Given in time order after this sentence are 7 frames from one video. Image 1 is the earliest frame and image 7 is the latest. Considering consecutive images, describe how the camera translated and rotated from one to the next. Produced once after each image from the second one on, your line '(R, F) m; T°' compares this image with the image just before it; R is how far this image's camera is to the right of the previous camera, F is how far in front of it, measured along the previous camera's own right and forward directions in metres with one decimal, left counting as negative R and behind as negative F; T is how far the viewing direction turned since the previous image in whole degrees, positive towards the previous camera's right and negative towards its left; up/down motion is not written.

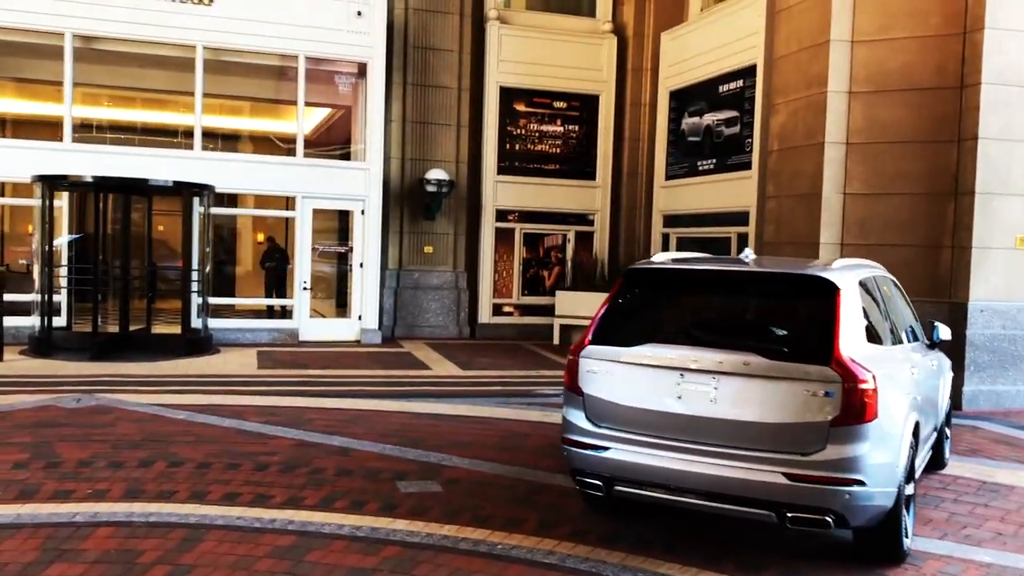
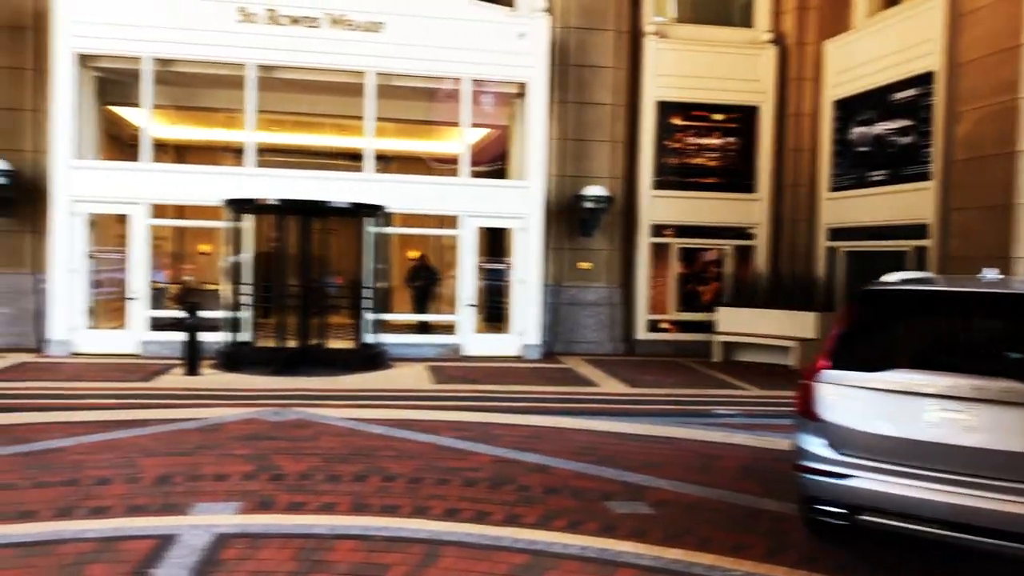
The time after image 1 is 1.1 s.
(-0.6, -0.1) m; -8°
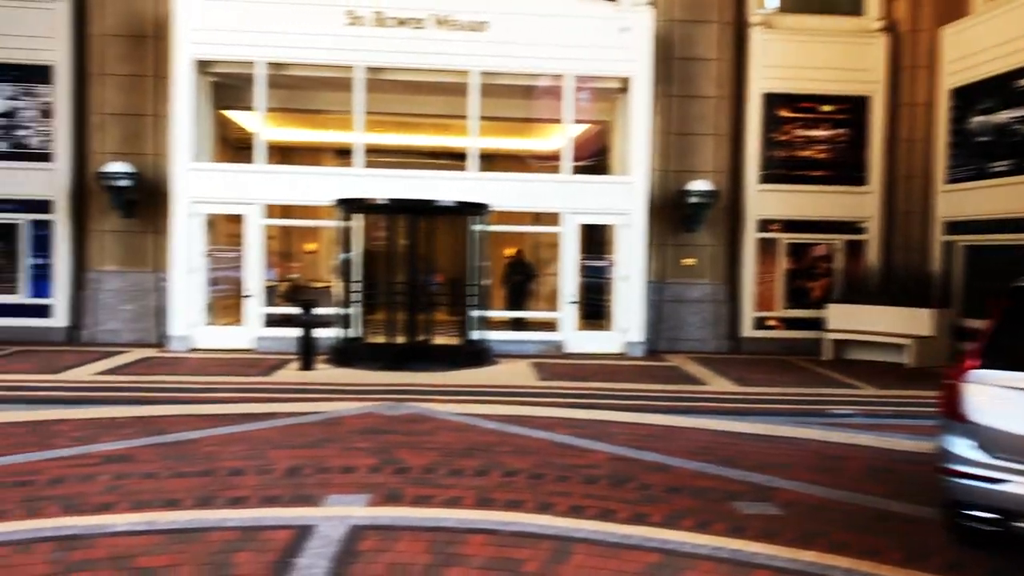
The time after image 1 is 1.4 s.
(-0.2, 0.0) m; -6°
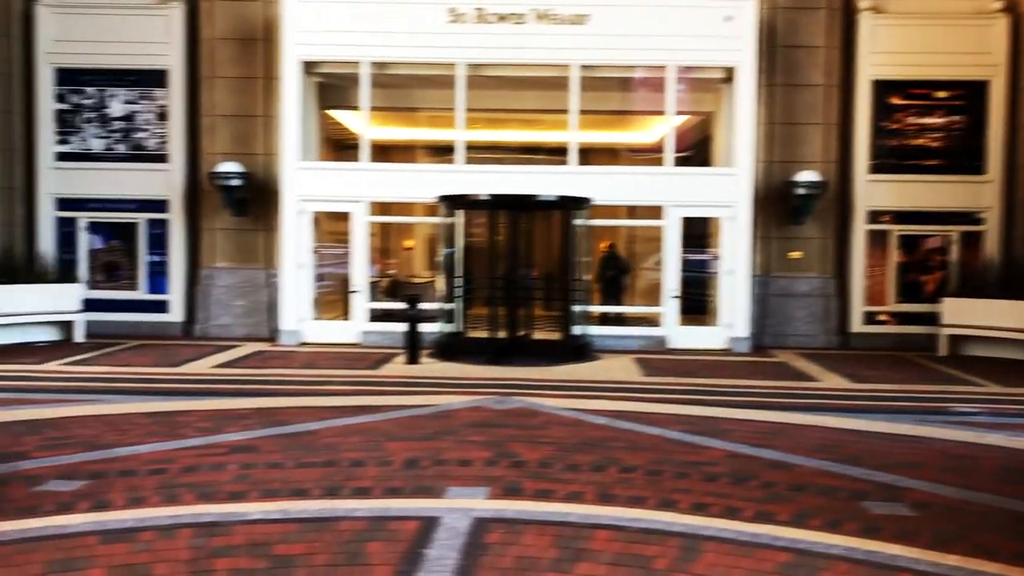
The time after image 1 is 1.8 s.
(-0.2, 0.0) m; -5°
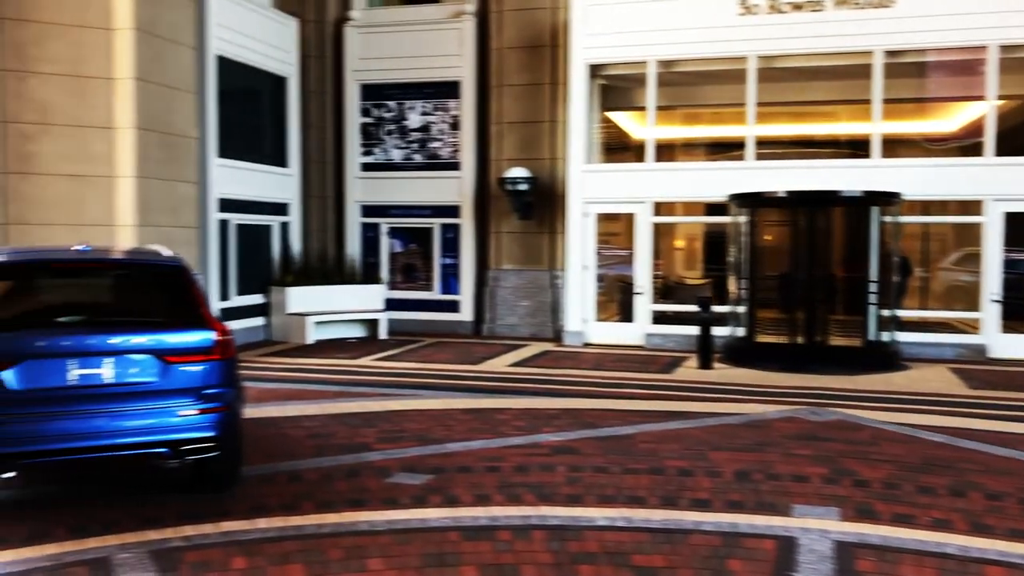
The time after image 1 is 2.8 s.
(-0.7, +0.1) m; -15°
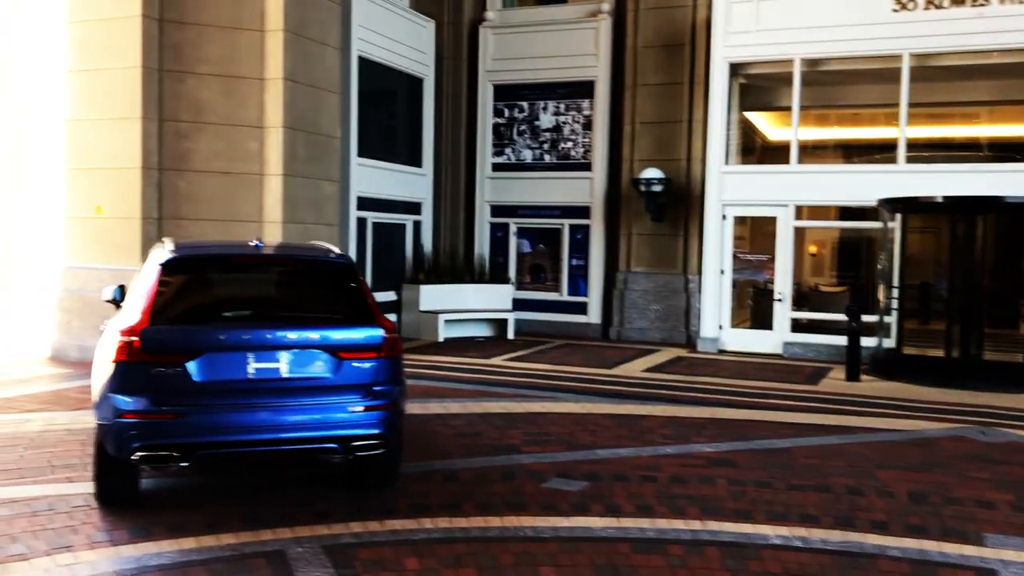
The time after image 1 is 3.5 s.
(-0.4, +0.1) m; -7°
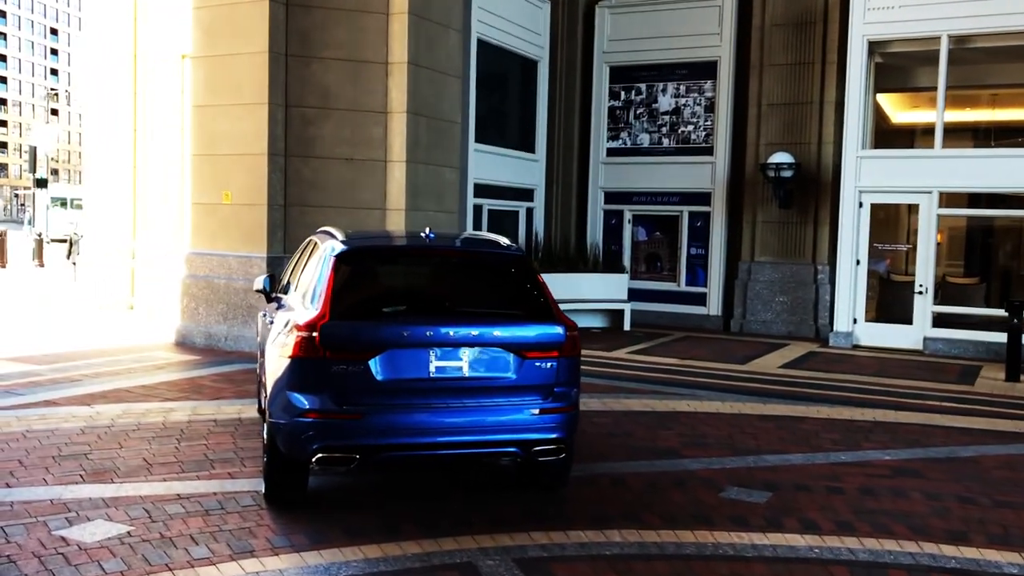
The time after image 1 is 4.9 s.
(-0.7, +0.4) m; -5°
